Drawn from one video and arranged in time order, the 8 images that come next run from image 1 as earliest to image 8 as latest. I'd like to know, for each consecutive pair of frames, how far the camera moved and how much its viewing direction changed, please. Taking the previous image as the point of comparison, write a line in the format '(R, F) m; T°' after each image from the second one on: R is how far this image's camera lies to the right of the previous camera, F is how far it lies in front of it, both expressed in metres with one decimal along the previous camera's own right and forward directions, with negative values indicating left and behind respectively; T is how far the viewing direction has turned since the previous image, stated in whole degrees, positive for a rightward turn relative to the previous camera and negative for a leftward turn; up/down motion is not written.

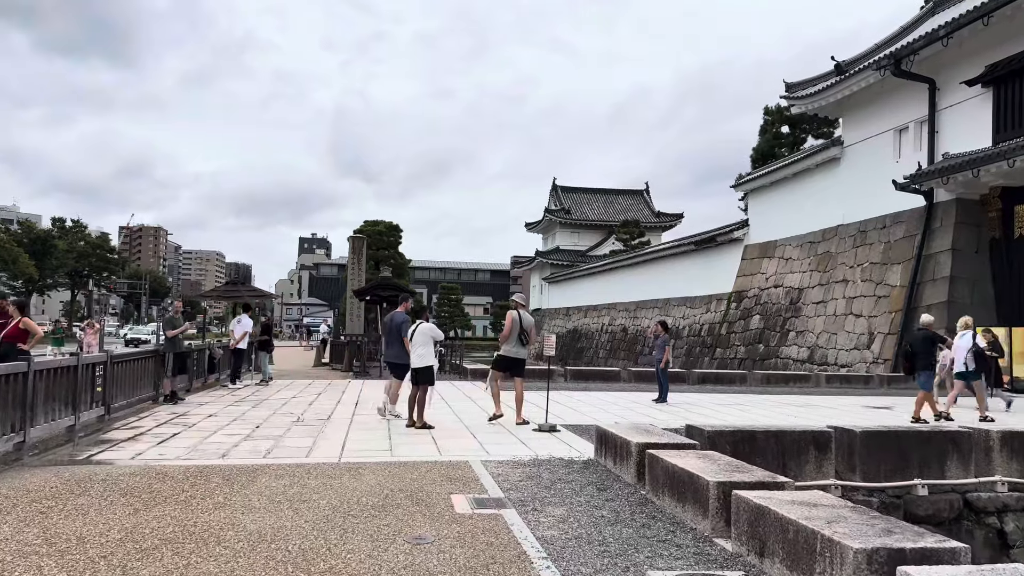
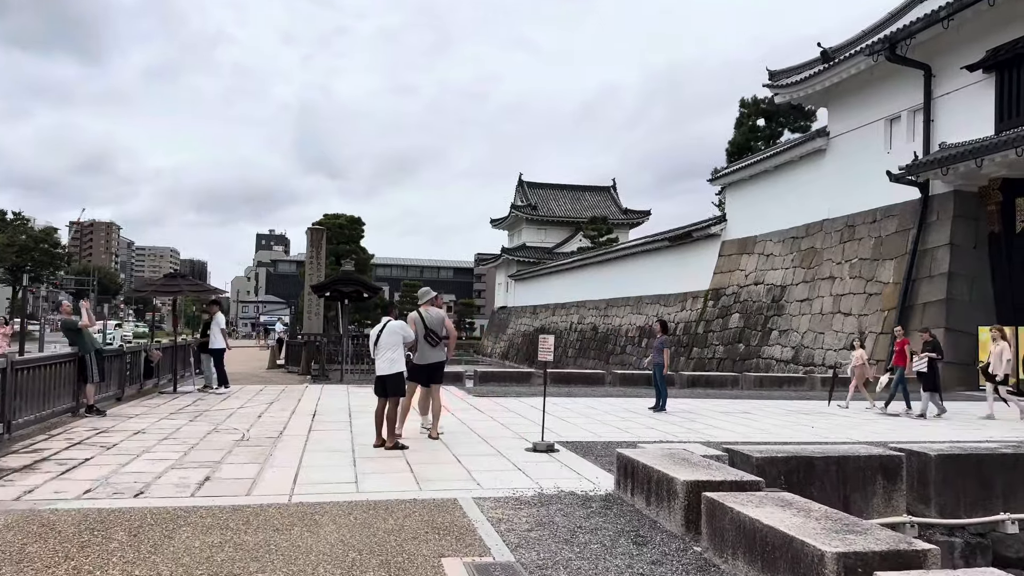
(-0.2, +1.2) m; +3°
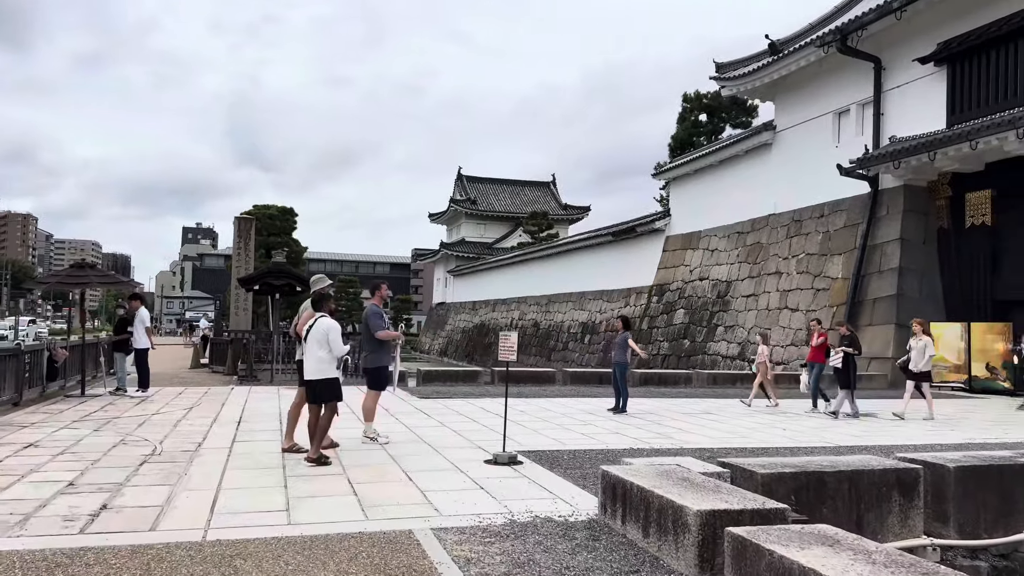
(-0.1, +0.7) m; +4°
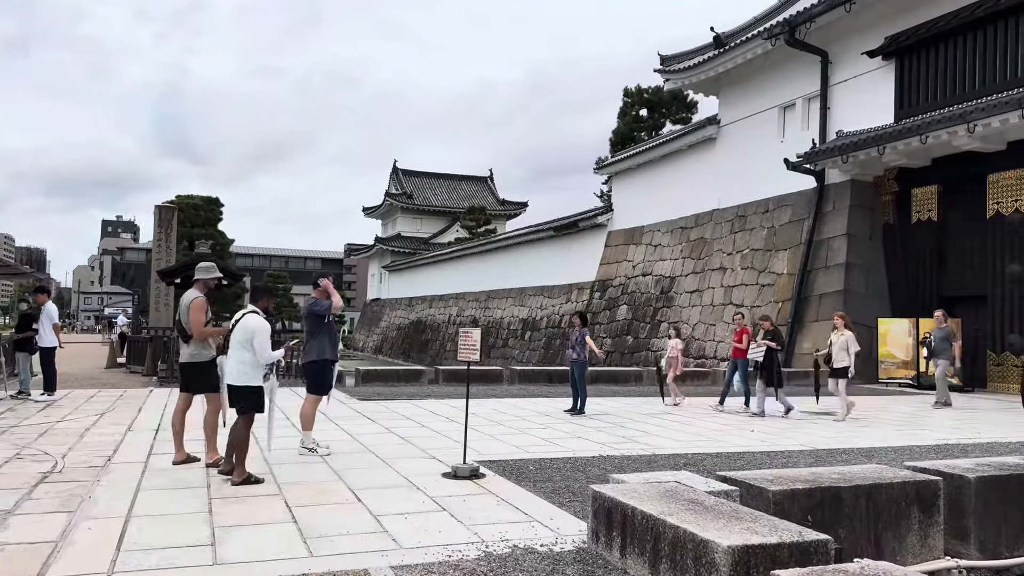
(-0.2, +0.6) m; +5°
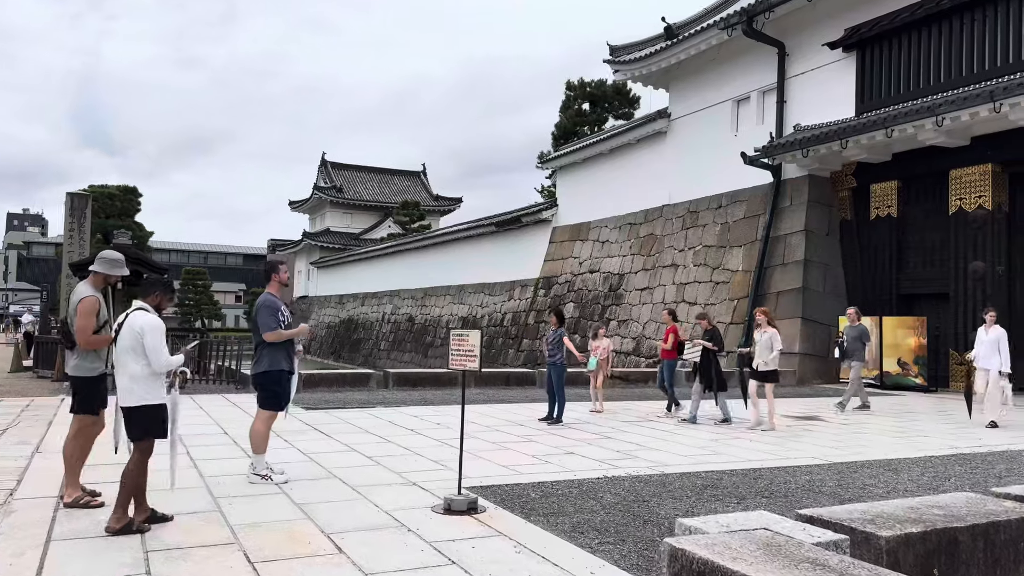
(-0.4, +0.8) m; +5°
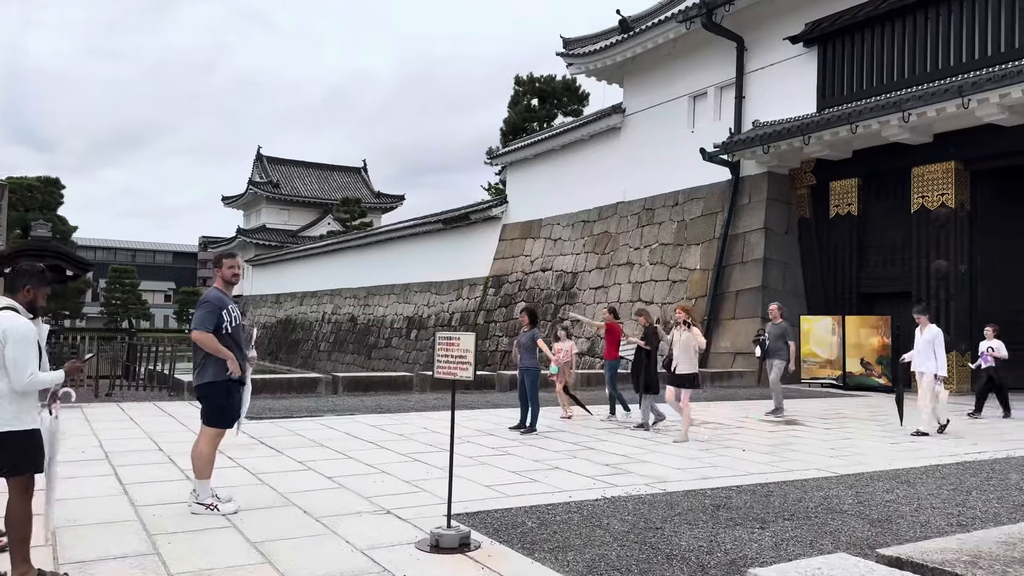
(-0.2, +0.6) m; +4°
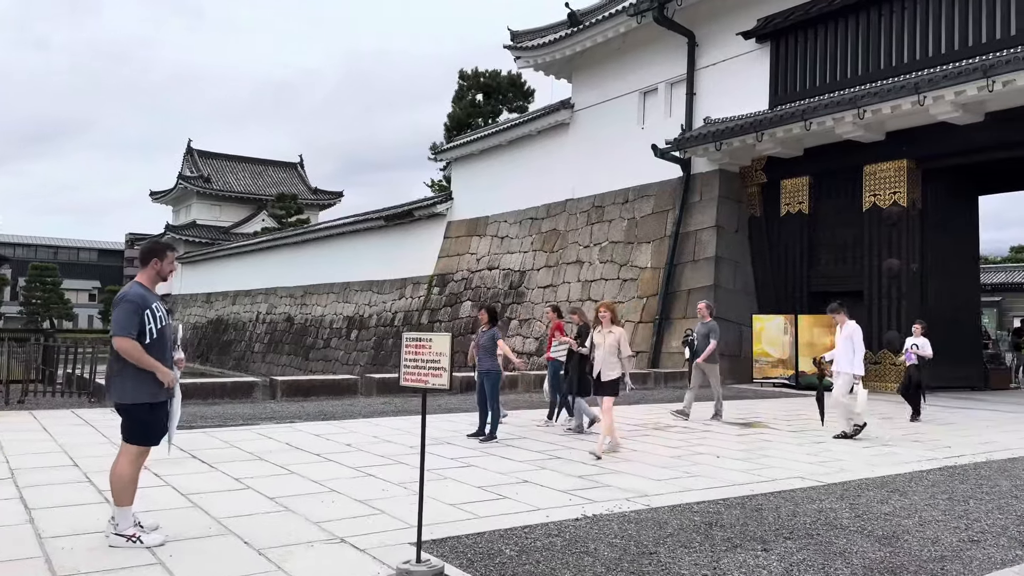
(-0.1, +0.5) m; +4°
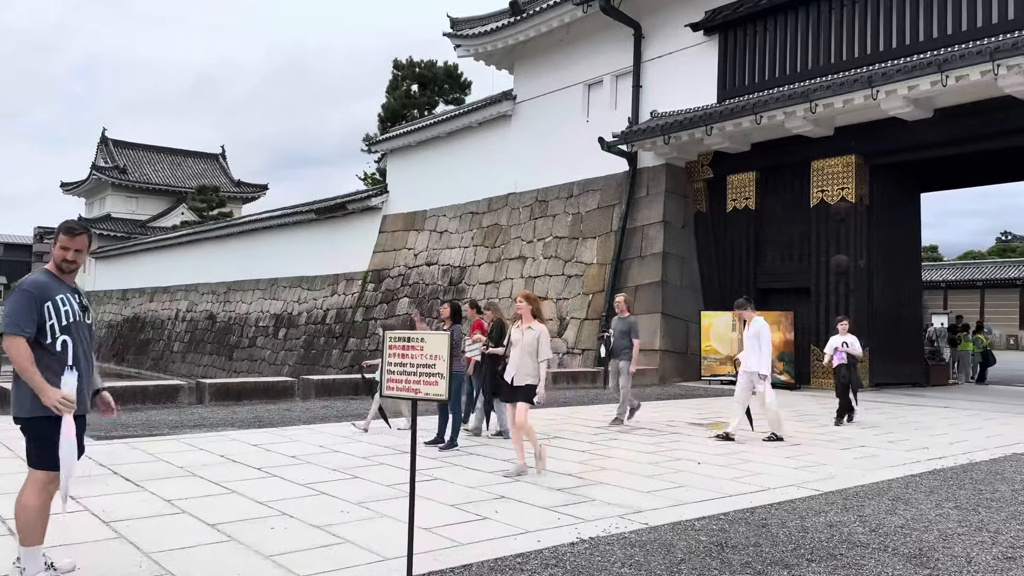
(-0.2, +0.5) m; +5°
